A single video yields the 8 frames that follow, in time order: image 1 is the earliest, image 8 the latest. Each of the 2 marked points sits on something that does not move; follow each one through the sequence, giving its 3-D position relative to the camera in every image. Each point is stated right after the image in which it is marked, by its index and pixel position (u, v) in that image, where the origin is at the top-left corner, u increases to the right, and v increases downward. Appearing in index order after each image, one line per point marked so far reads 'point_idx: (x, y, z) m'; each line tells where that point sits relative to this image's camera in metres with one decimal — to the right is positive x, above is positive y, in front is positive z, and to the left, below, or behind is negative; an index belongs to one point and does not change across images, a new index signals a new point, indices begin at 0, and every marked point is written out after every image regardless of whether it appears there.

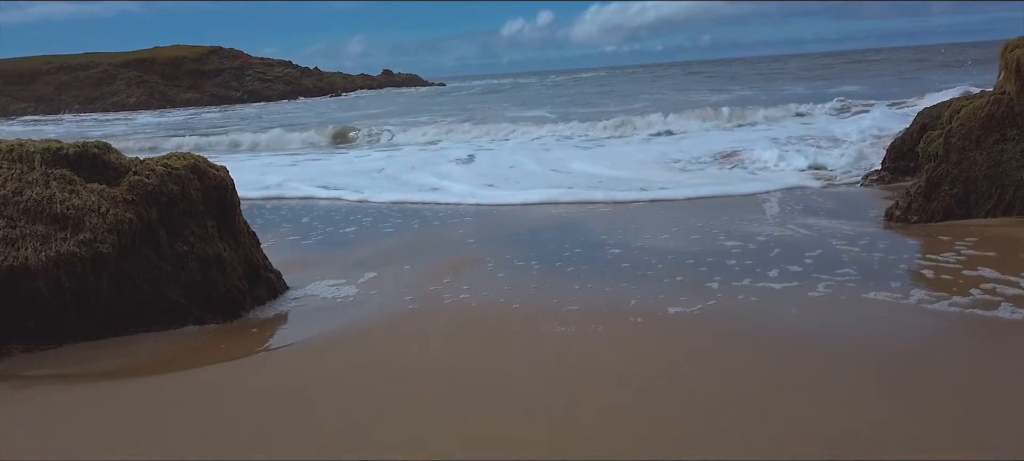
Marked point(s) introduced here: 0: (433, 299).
0: (-0.6, -0.5, +5.4) m
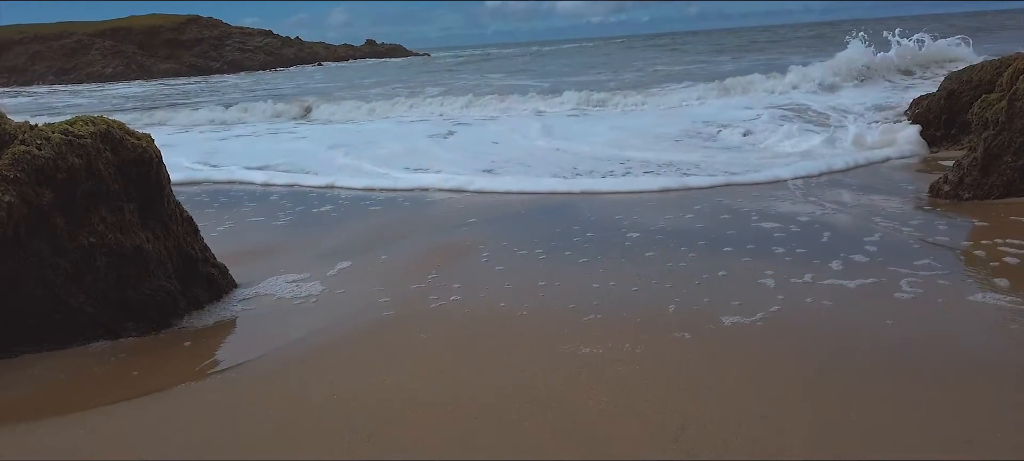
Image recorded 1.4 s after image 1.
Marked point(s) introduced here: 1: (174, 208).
0: (-0.6, -0.4, +4.4) m
1: (-1.9, +0.1, +4.2) m
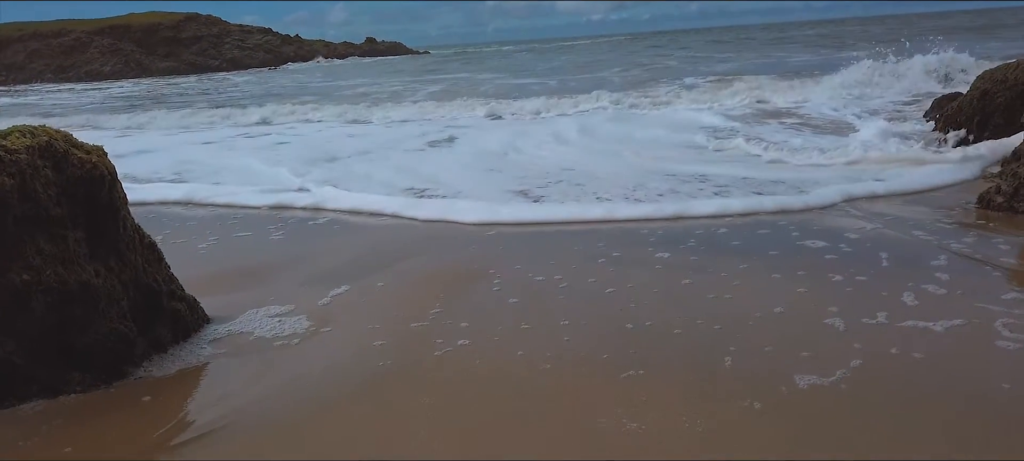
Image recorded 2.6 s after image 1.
0: (-0.5, -0.5, +3.7) m
1: (-1.8, 0.0, +3.5) m
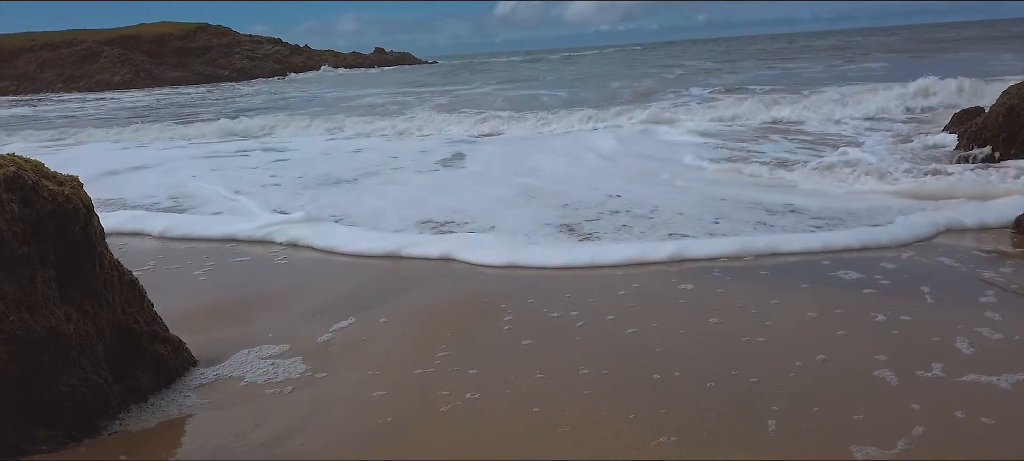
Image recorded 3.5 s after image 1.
0: (-0.4, -0.7, +3.4) m
1: (-1.8, -0.2, +3.2) m
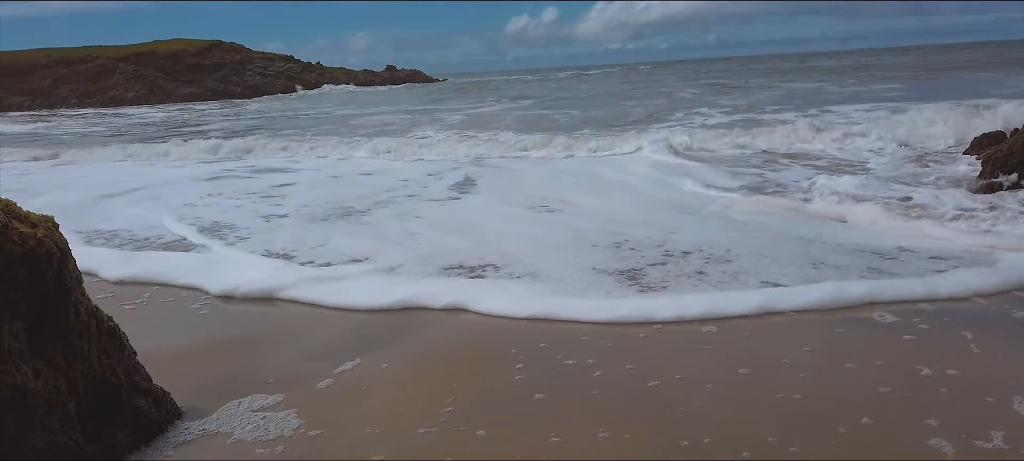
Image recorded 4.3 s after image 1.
0: (-0.4, -0.9, +3.1) m
1: (-1.7, -0.3, +3.0) m
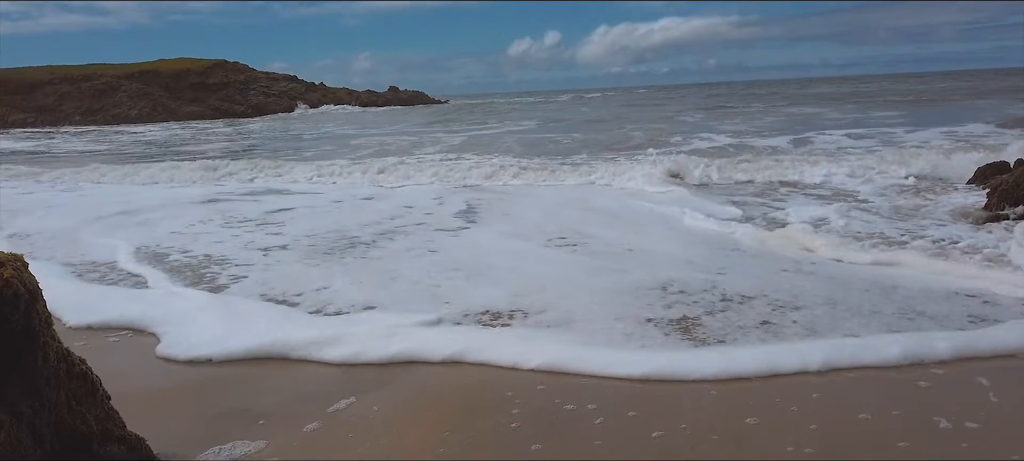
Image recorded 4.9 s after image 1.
0: (-0.4, -1.1, +2.9) m
1: (-1.7, -0.5, +2.8) m
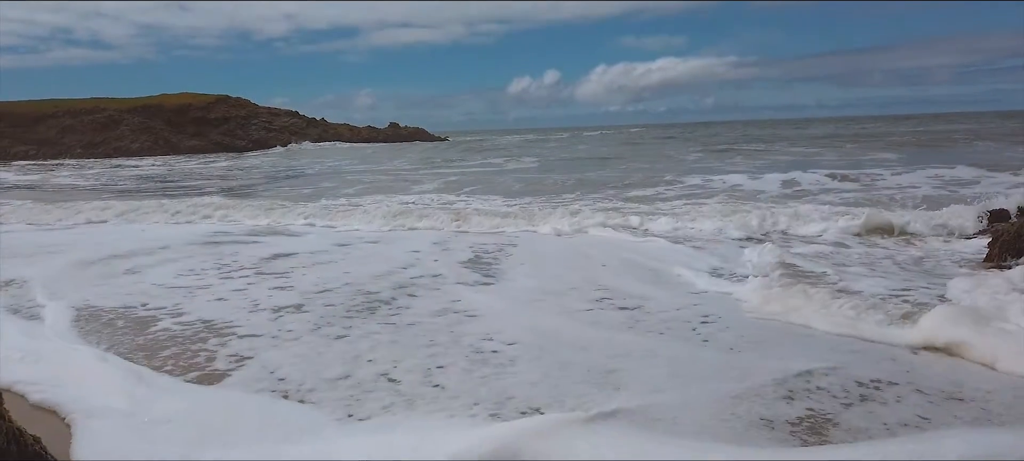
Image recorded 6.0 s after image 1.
0: (-0.3, -1.3, +2.7) m
1: (-1.6, -0.7, +2.6) m
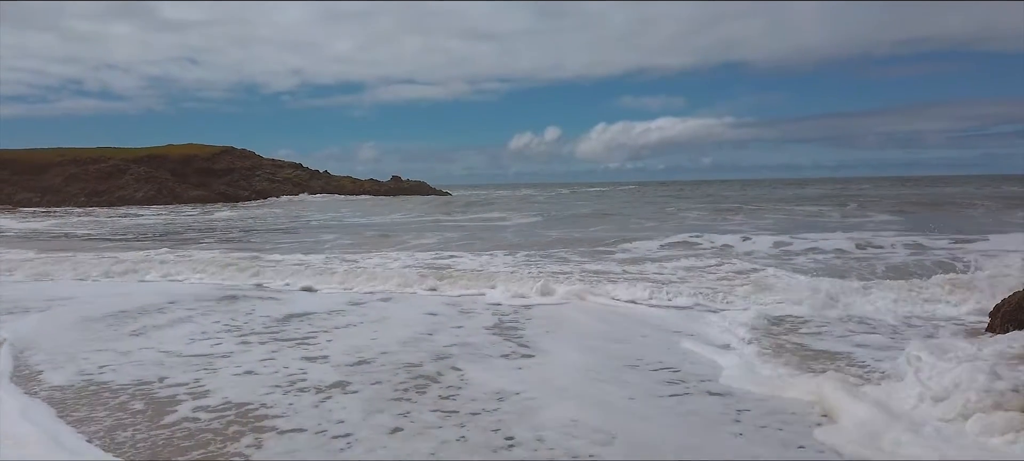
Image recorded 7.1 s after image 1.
0: (+0.1, -1.6, +2.1) m
1: (-1.3, -0.9, +2.0) m
